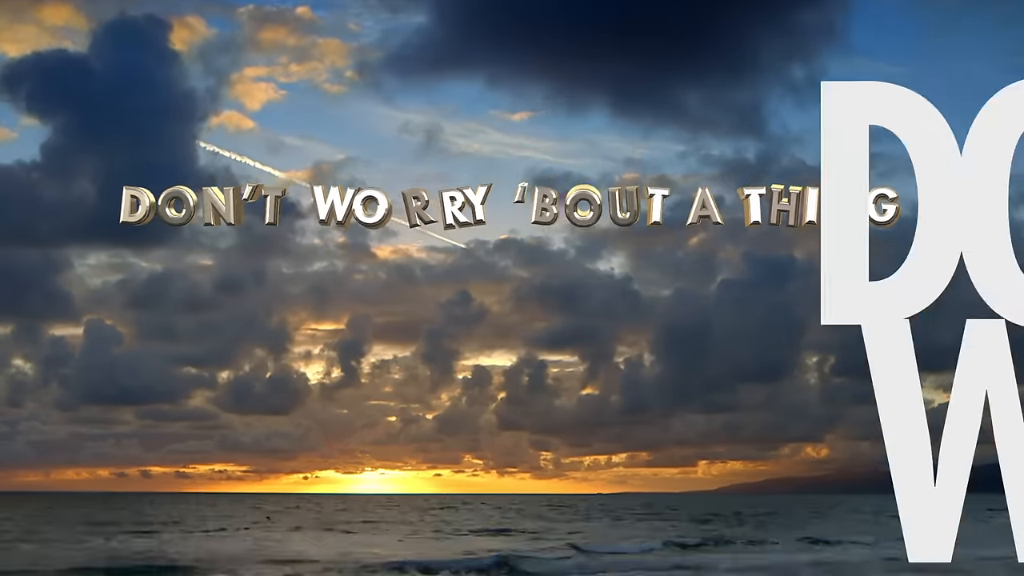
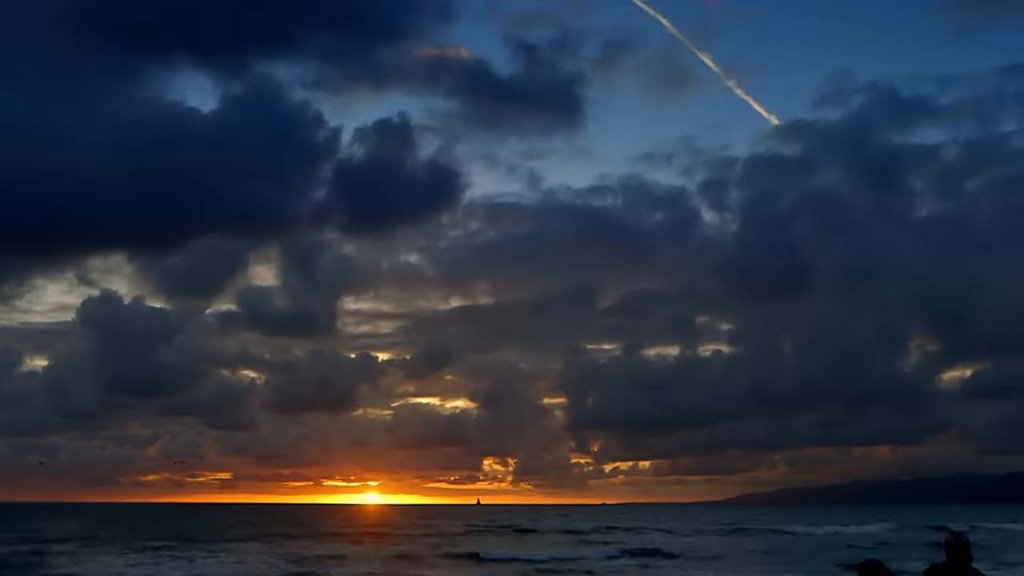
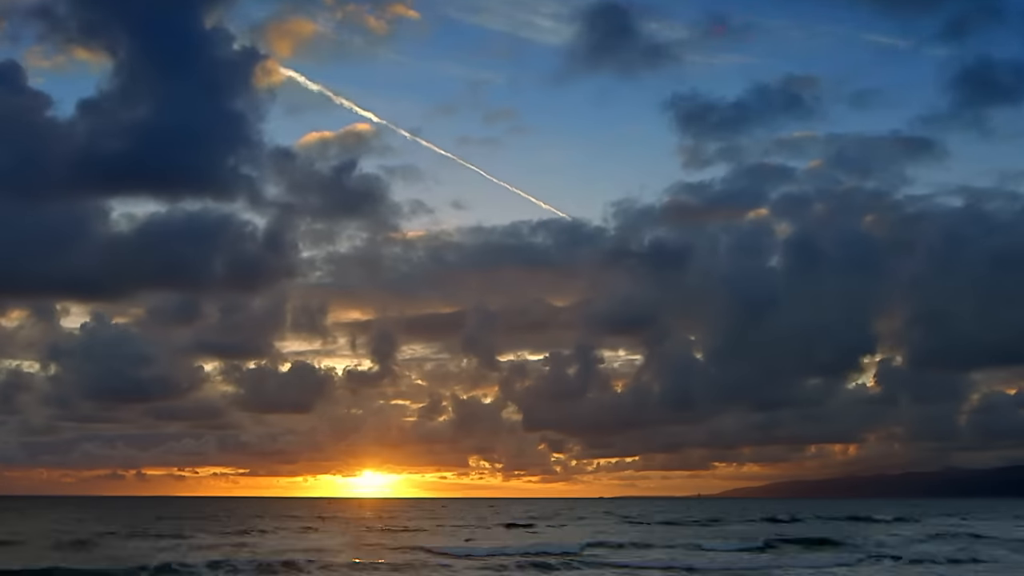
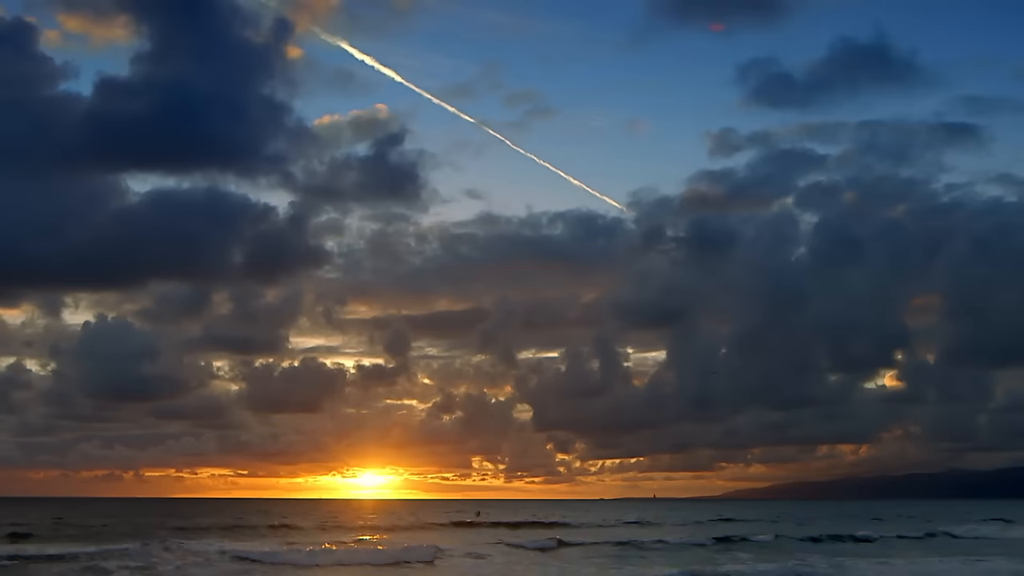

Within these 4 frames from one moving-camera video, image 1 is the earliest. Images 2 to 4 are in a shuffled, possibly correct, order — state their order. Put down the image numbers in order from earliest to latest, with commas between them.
3, 4, 2
